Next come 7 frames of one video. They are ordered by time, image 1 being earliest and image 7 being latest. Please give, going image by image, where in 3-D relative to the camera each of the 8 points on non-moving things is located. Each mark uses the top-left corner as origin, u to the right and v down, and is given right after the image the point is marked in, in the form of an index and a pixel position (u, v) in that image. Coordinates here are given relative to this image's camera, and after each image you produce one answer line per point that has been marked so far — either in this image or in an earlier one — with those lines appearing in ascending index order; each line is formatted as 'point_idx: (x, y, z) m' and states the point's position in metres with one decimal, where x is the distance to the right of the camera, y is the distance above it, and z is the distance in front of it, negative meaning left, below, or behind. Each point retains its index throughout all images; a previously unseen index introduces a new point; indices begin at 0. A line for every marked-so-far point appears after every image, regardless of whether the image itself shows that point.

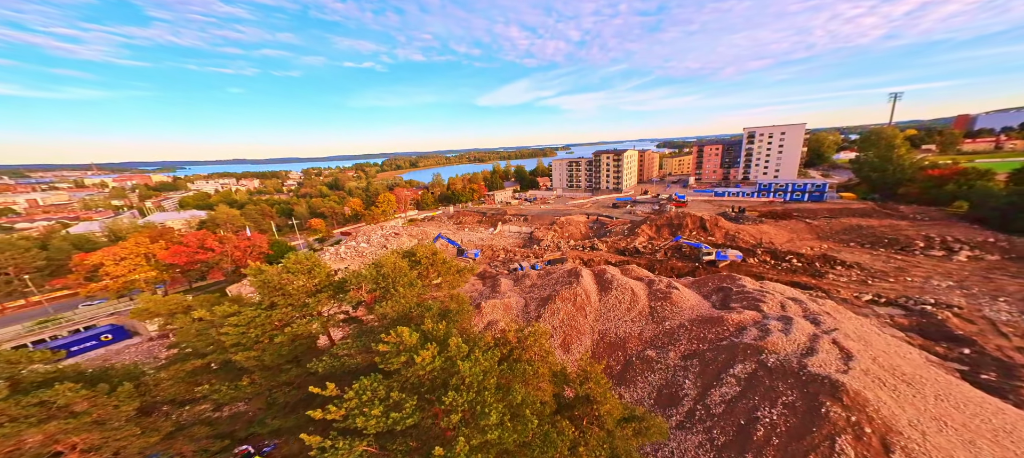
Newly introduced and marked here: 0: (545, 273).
0: (+2.0, -3.2, +20.4) m
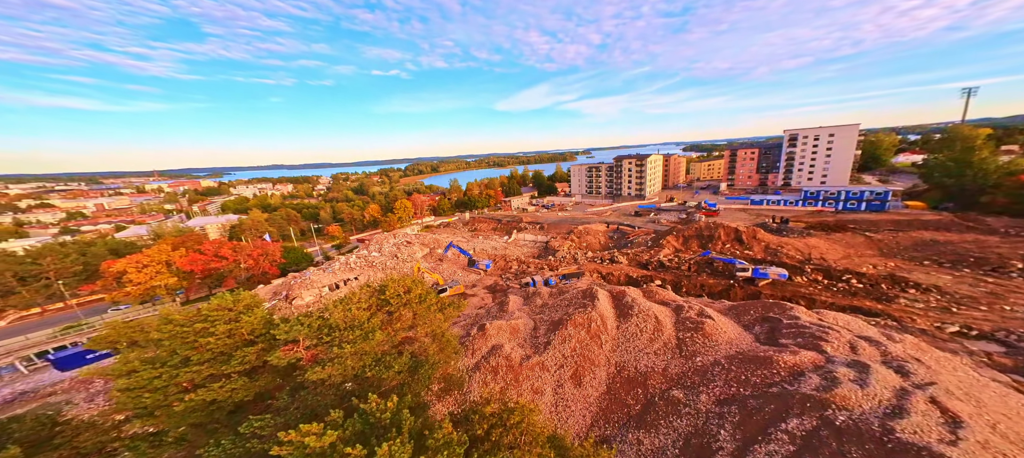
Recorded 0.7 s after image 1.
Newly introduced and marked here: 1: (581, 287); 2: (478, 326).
0: (+2.6, -3.9, +18.6) m
1: (+3.6, -3.4, +17.6) m
2: (-2.0, -5.3, +16.9) m
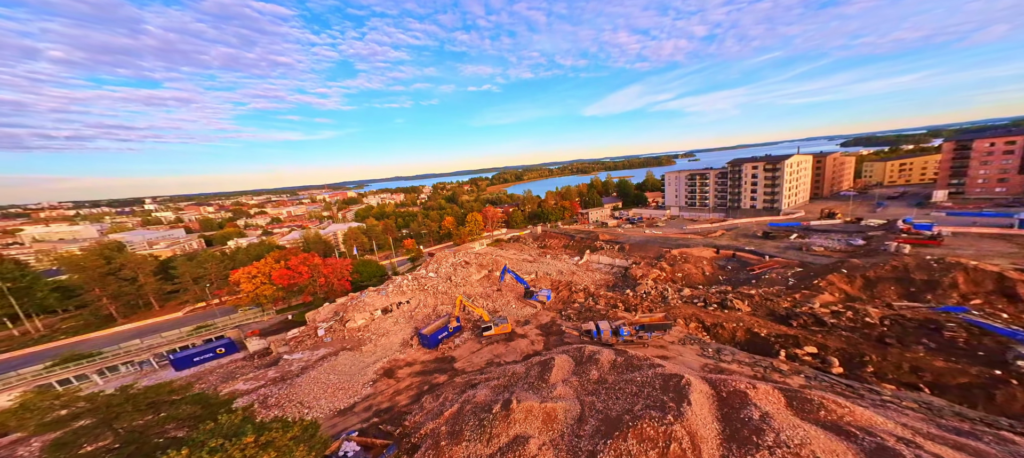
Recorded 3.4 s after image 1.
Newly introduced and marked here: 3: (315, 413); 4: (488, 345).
0: (+4.6, -5.1, +12.7) m
1: (+5.3, -4.6, +11.4) m
2: (-0.2, -6.4, +12.4) m
3: (-9.2, -8.7, +15.4) m
4: (-1.8, -6.8, +19.1) m
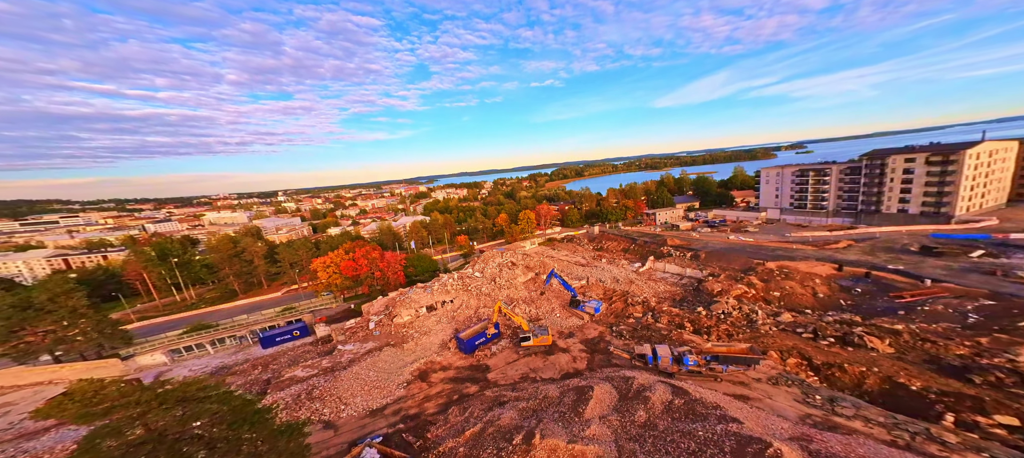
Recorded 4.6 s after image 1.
0: (+5.5, -5.2, +9.6) m
1: (+5.9, -4.8, +8.2) m
2: (+0.7, -6.3, +10.3) m
3: (-7.5, -8.4, +15.2) m
4: (+0.5, -6.7, +17.2) m
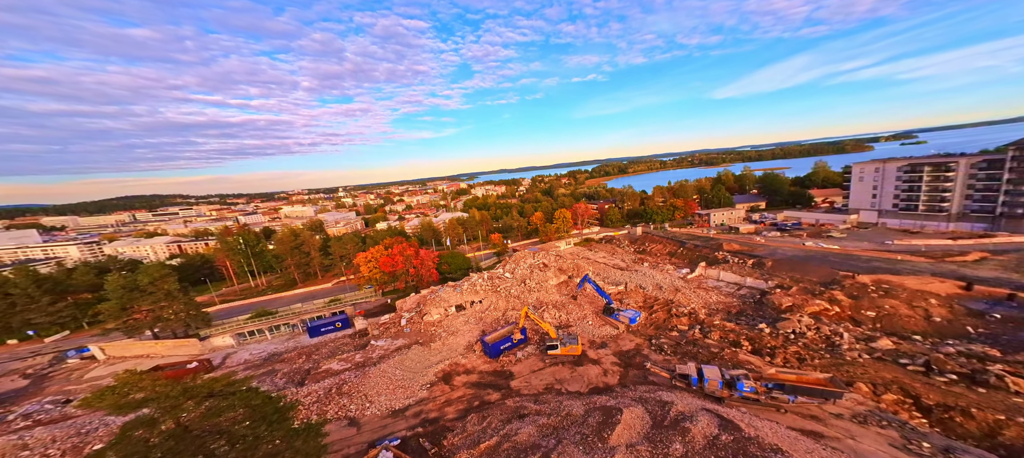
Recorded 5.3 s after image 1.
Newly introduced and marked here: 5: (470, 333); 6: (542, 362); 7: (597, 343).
0: (+5.9, -5.2, +7.7) m
1: (+6.1, -4.8, +6.2) m
2: (+1.2, -6.3, +9.0) m
3: (-6.3, -8.1, +14.9) m
4: (+1.9, -6.6, +15.8) m
5: (-2.5, -6.2, +19.3) m
6: (+1.5, -6.6, +16.2) m
7: (+4.5, -6.0, +17.3) m
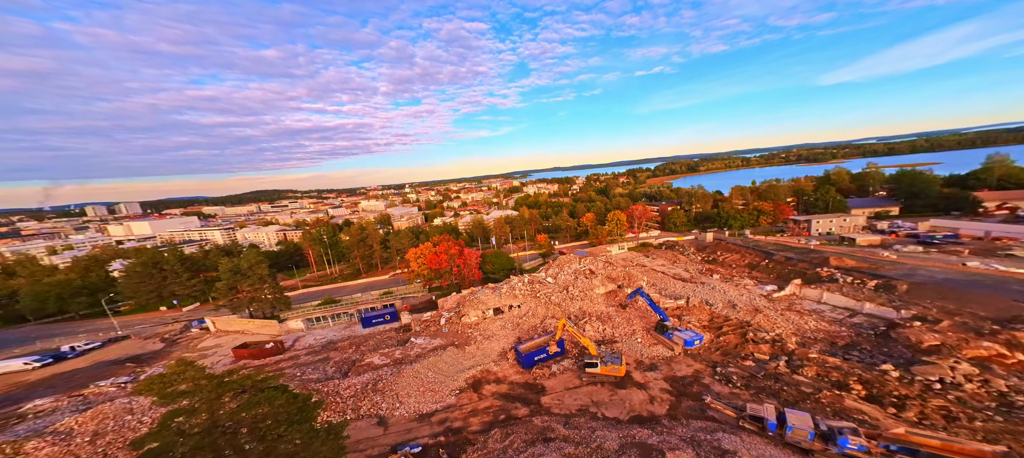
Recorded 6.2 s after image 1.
0: (+6.1, -5.3, +4.9) m
1: (+6.1, -4.9, +3.4) m
2: (+1.6, -6.2, +7.0) m
3: (-4.9, -7.8, +14.1) m
4: (+3.5, -6.6, +13.6) m
5: (-0.2, -6.1, +17.8) m
6: (+3.1, -6.6, +14.1) m
7: (+6.4, -6.2, +14.7) m
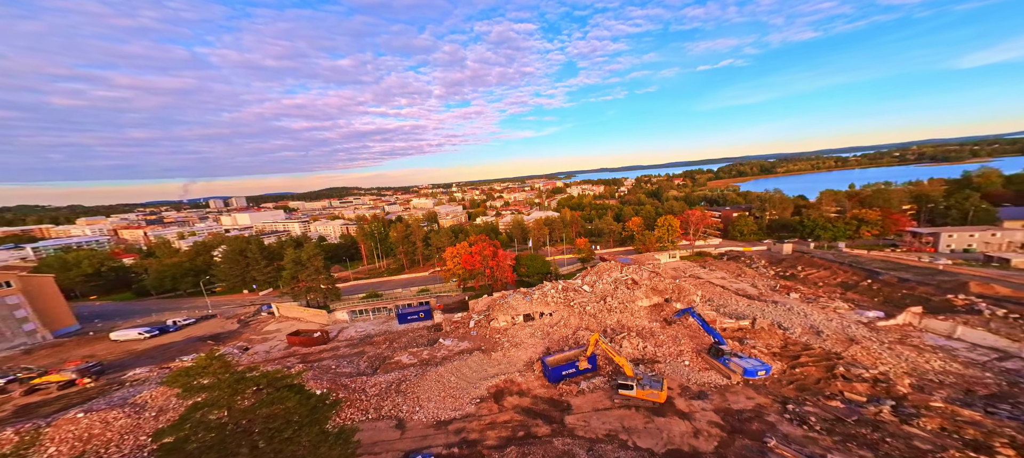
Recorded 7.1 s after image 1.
0: (+6.0, -5.4, +2.6) m
1: (+5.8, -4.9, +1.1) m
2: (+1.7, -6.0, +5.2) m
3: (-3.8, -7.6, +13.1) m
4: (+4.4, -6.7, +11.5) m
5: (+1.4, -6.0, +16.2) m
6: (+4.2, -6.7, +12.0) m
7: (+7.4, -6.4, +12.2) m
